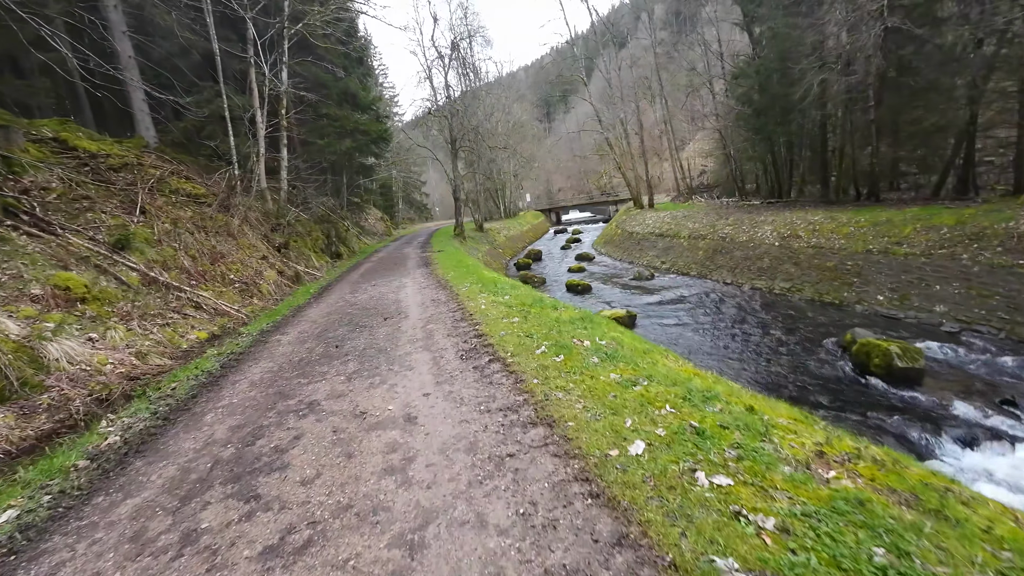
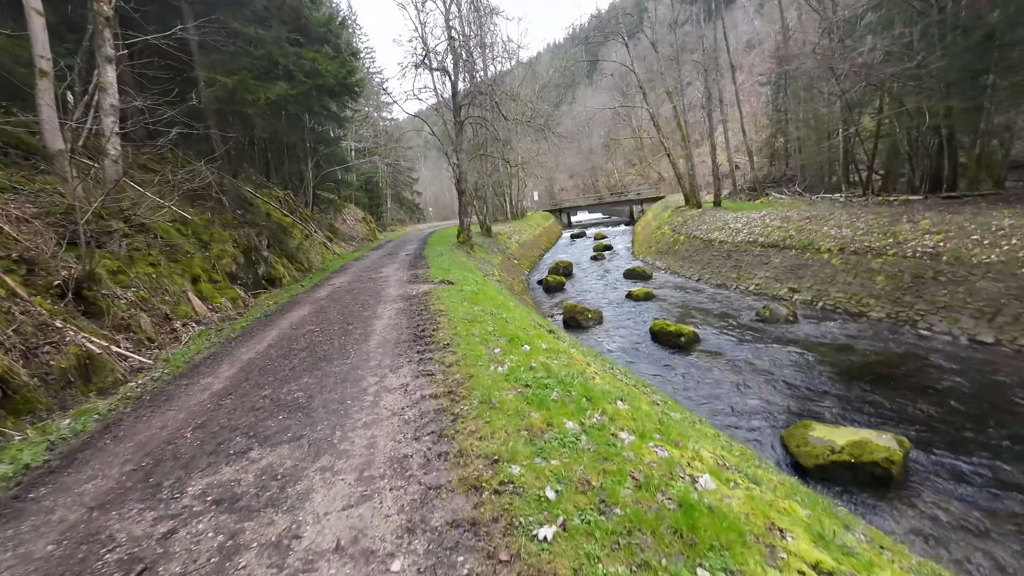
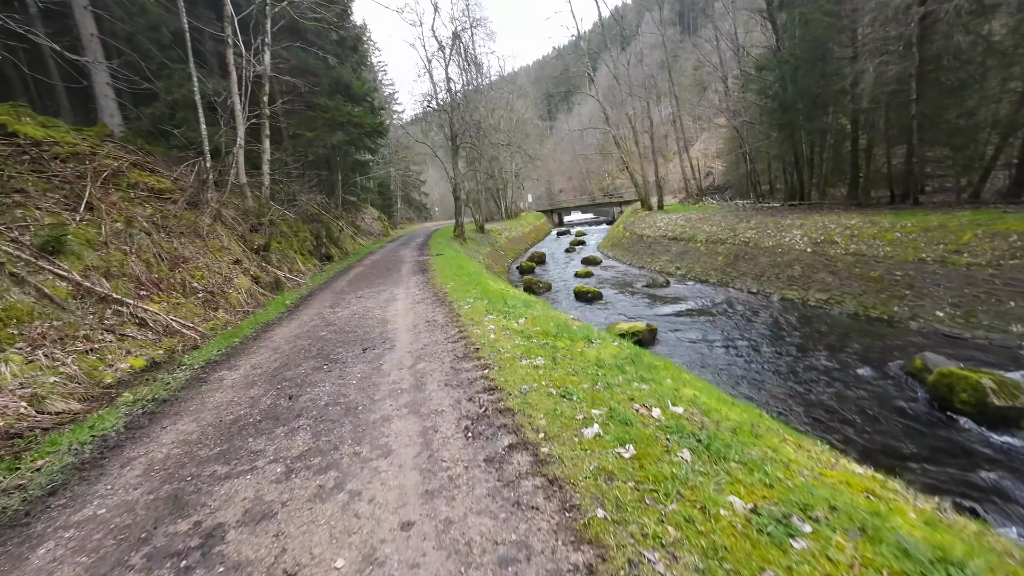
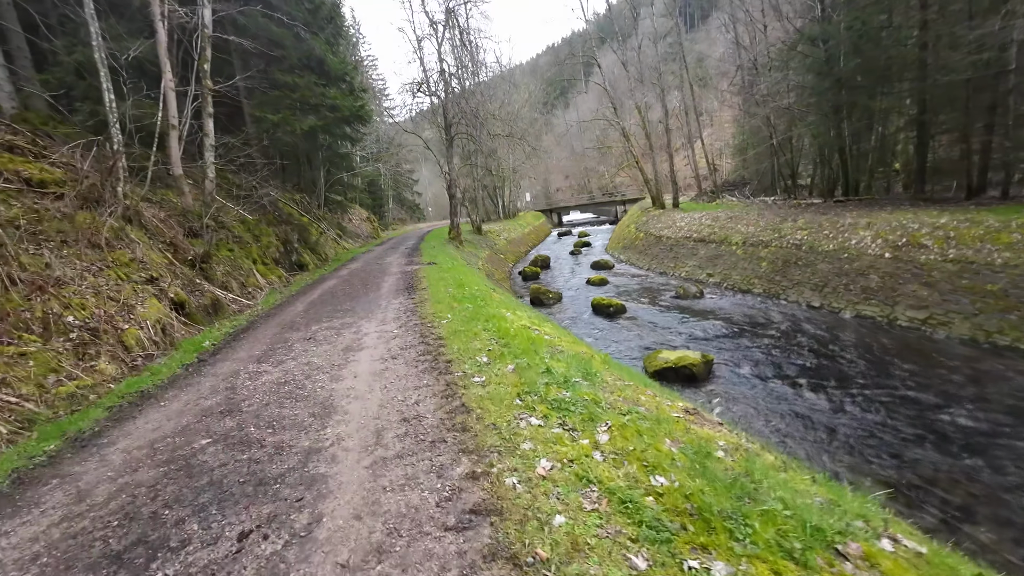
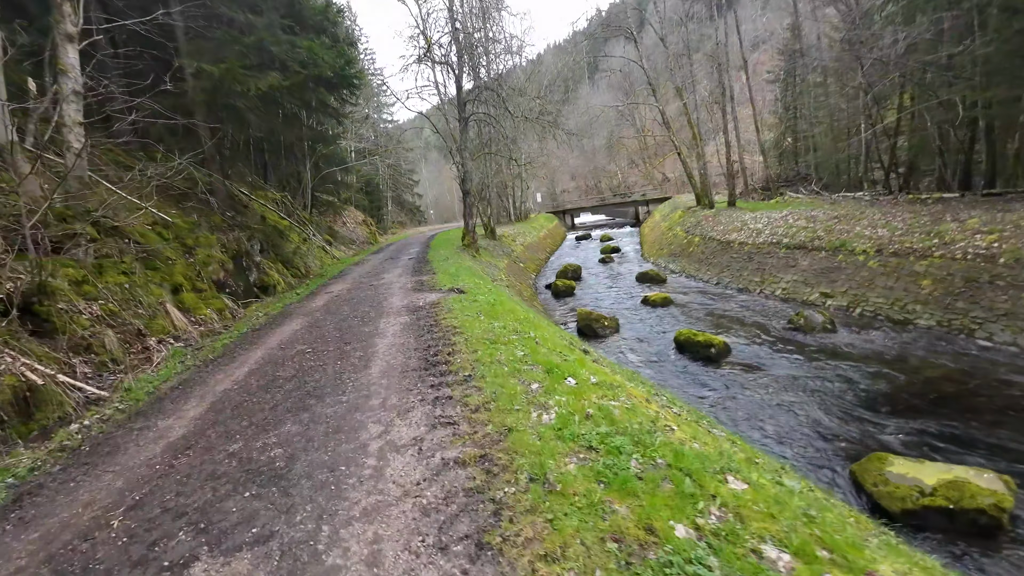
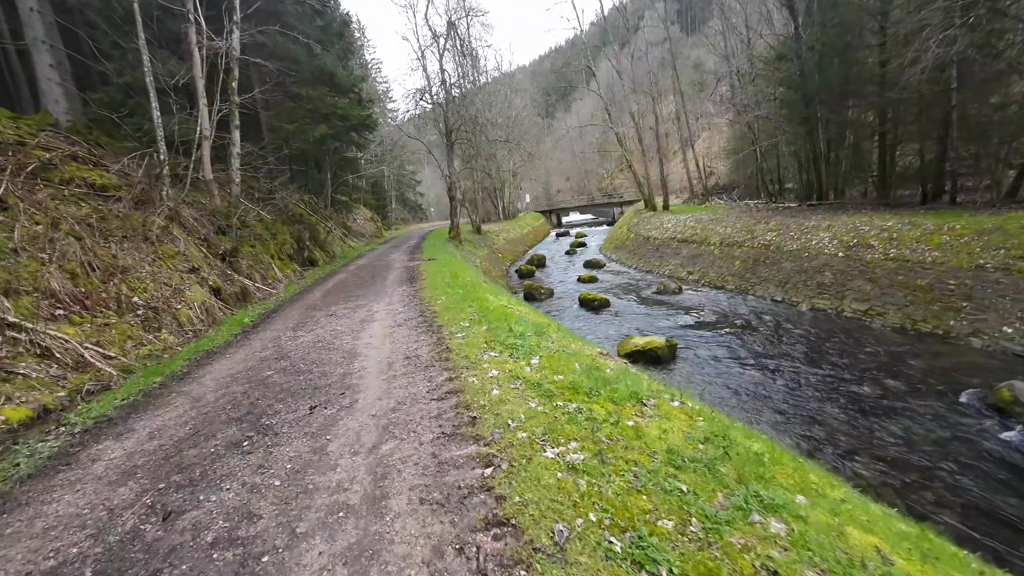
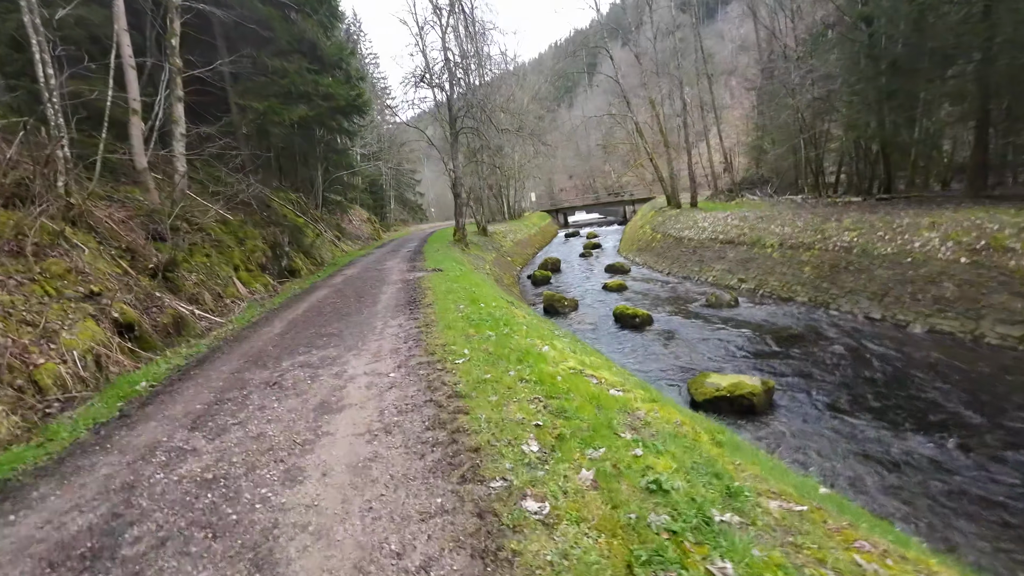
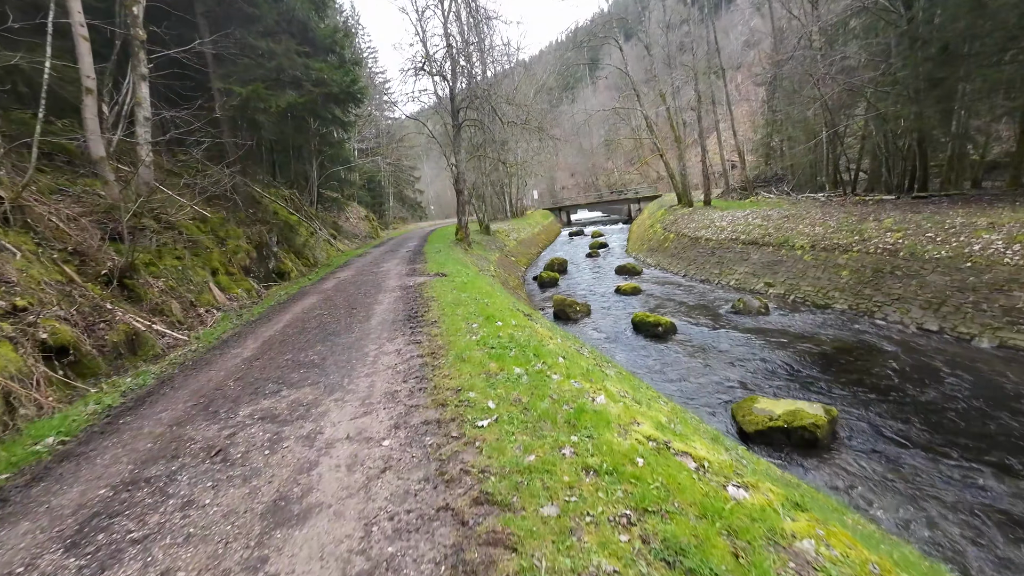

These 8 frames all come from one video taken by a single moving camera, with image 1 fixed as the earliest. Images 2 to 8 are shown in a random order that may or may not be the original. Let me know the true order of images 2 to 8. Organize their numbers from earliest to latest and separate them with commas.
3, 6, 4, 7, 8, 2, 5
